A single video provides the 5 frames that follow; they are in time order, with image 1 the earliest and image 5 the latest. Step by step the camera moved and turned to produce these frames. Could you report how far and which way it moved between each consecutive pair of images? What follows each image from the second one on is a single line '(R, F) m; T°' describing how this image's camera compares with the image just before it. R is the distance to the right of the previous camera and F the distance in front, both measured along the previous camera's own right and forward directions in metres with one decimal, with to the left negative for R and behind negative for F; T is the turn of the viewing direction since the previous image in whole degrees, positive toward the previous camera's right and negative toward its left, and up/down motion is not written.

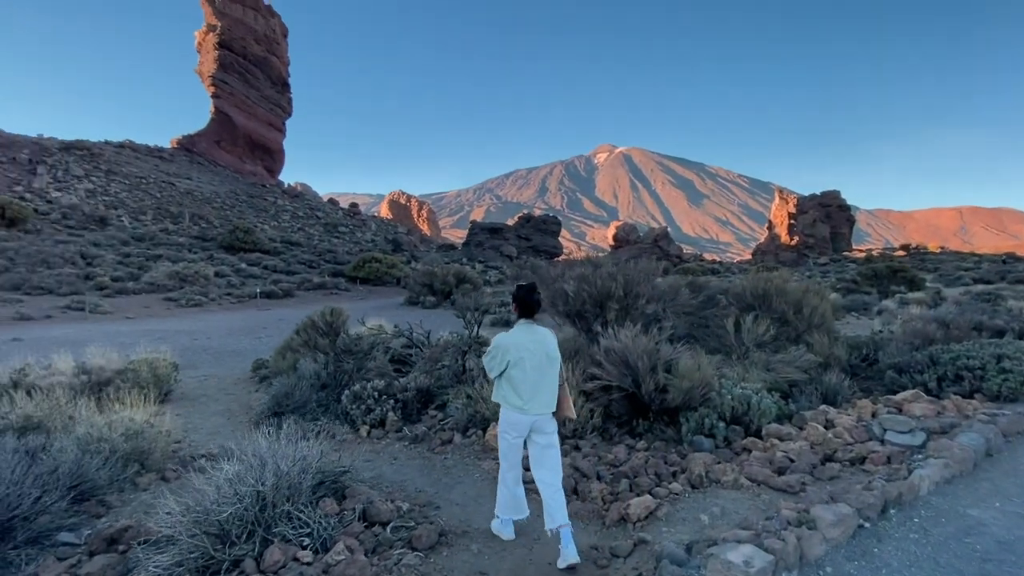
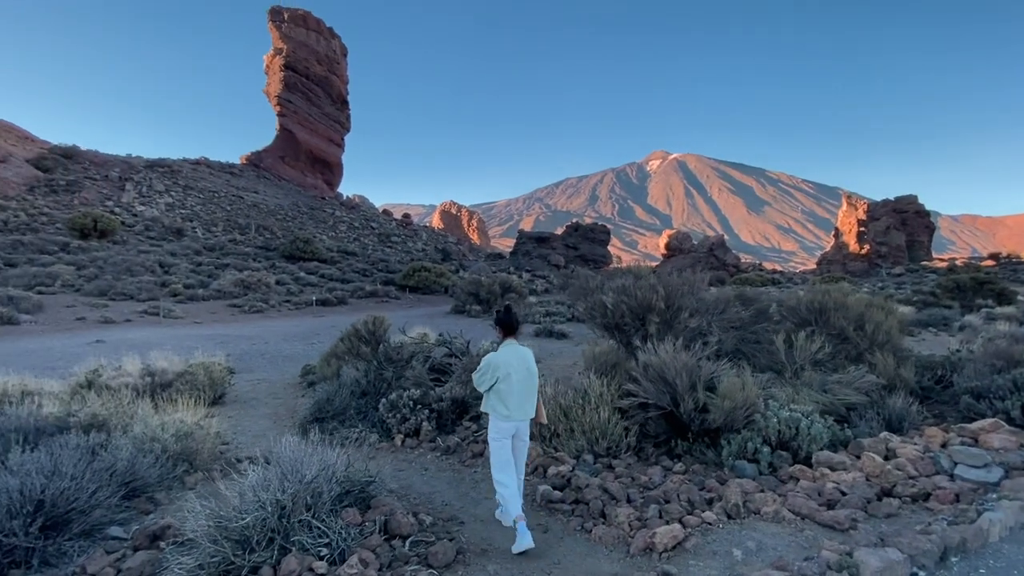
(+0.2, +0.1) m; -6°
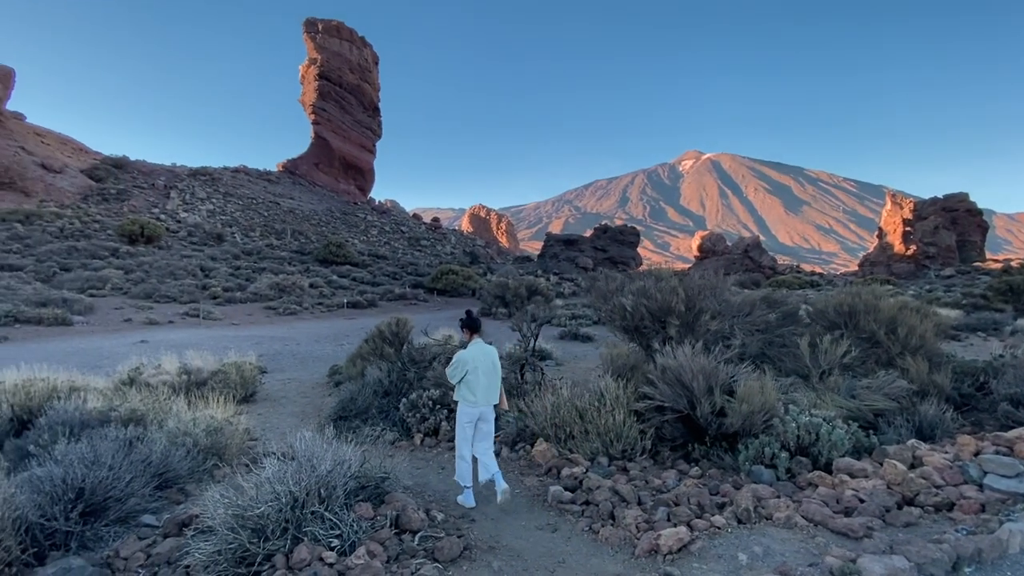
(+0.2, -0.1) m; -3°
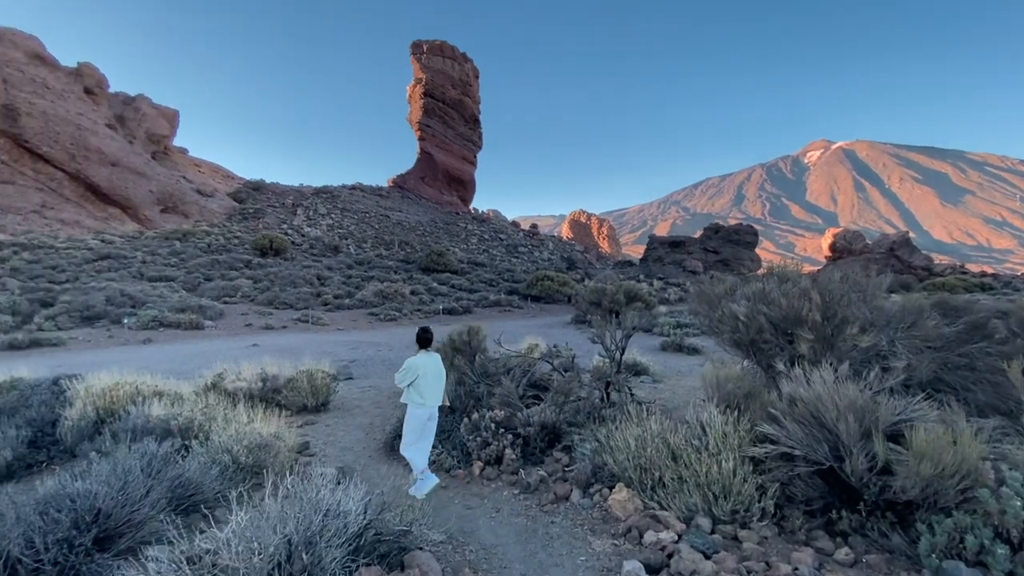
(+0.3, +1.0) m; -12°
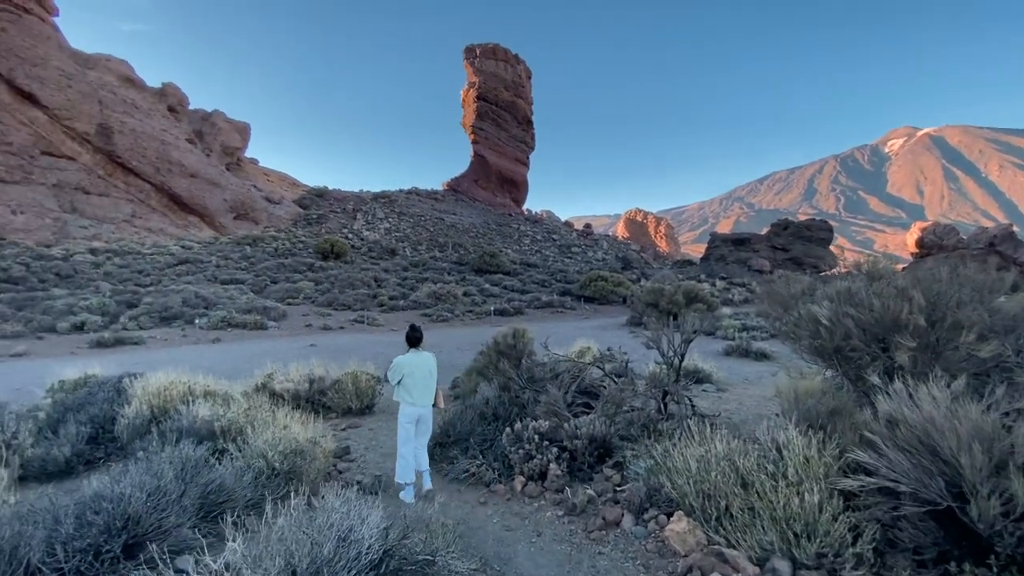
(+0.1, +0.4) m; -7°
